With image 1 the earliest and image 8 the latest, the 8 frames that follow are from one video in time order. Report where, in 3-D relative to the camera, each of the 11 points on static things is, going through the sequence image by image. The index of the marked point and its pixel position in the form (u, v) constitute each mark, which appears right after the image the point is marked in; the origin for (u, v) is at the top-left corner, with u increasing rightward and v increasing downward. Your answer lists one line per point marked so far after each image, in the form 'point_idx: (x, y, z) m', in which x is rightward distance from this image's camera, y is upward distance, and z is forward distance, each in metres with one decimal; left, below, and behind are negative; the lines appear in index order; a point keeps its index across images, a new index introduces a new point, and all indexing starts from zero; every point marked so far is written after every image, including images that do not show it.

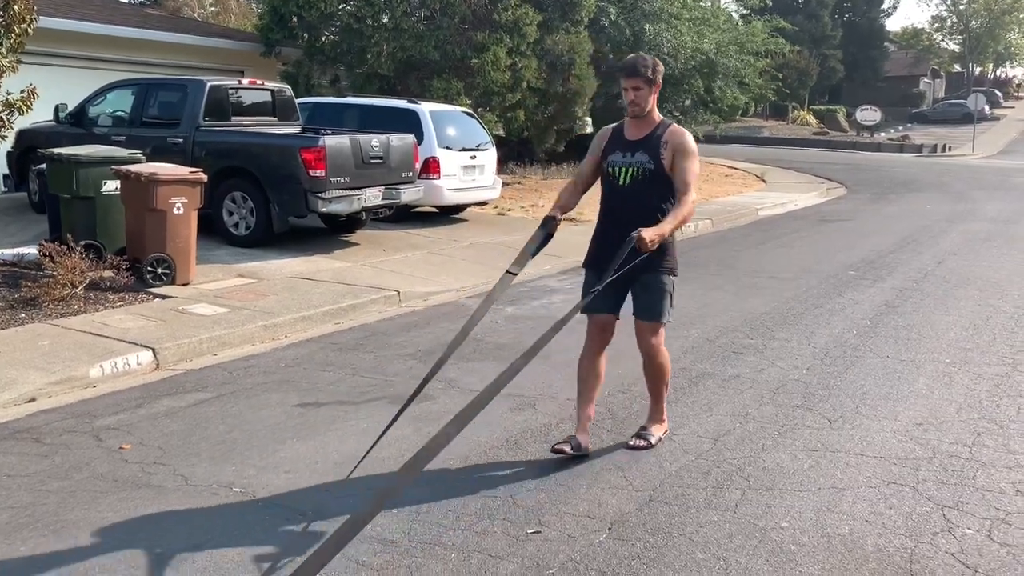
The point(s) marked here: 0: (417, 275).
0: (-1.1, +0.1, +10.3) m
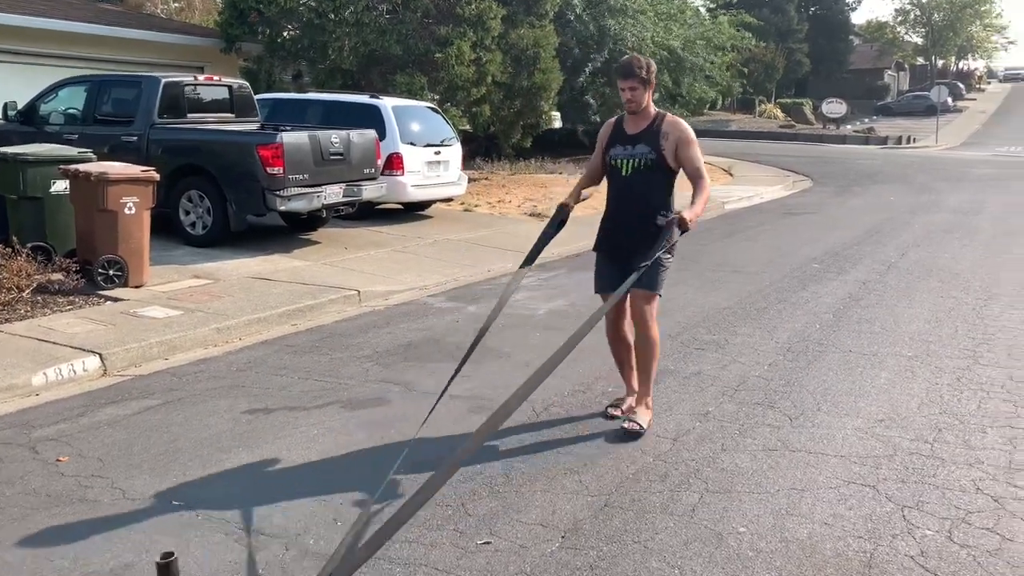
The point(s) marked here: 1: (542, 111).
0: (-1.5, +0.2, +10.1) m
1: (+0.7, +3.8, +19.3) m
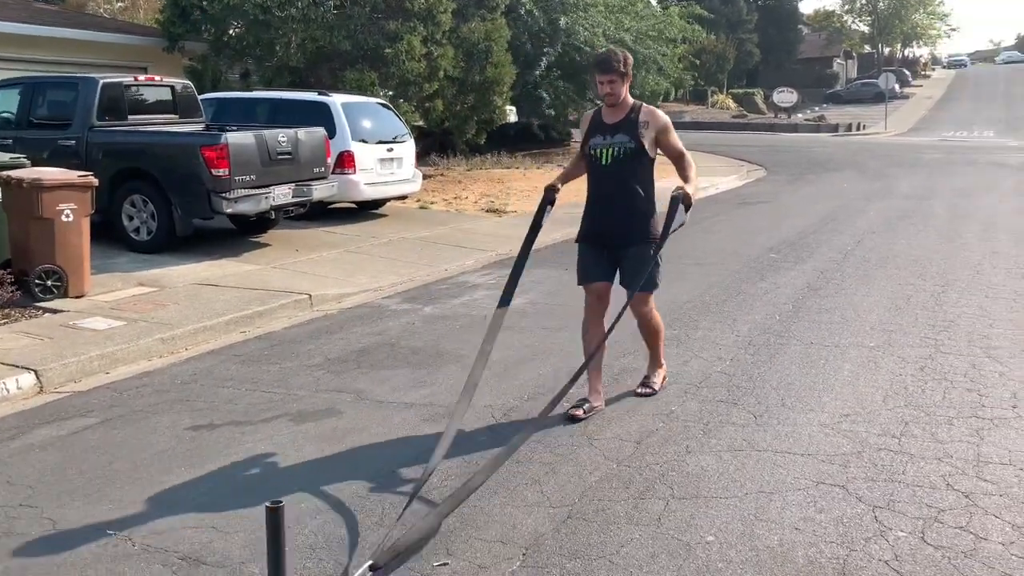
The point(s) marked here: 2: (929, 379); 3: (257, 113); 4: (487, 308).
0: (-2.0, +0.1, +9.9) m
1: (-0.4, +3.9, +19.1) m
2: (+2.4, -0.5, +5.1) m
3: (-4.0, +2.7, +14.0) m
4: (-0.2, -0.2, +7.9) m
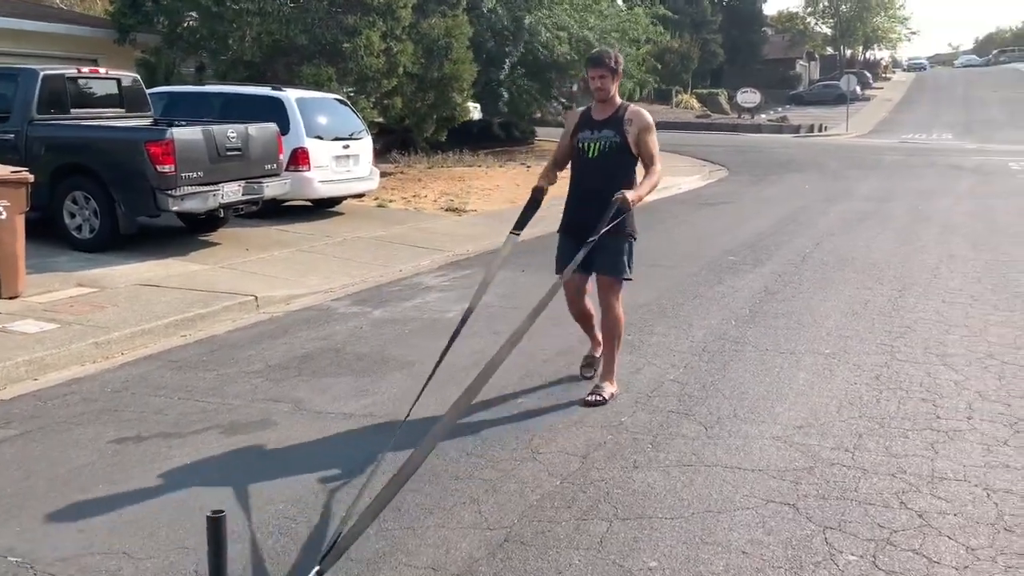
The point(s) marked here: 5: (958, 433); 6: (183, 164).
0: (-2.5, +0.1, +9.6) m
1: (-1.2, +3.9, +18.9) m
2: (+2.1, -0.6, +5.0) m
3: (-4.7, +2.8, +13.6) m
4: (-0.6, -0.2, +7.7) m
5: (+2.2, -0.7, +4.3) m
6: (-3.7, +1.4, +10.0) m
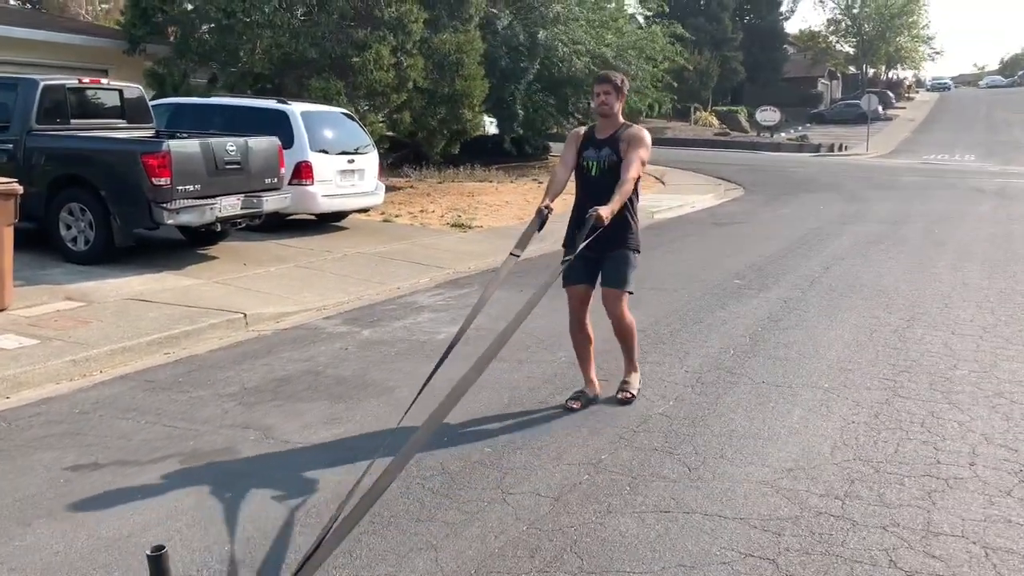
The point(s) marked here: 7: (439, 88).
0: (-2.5, -0.1, +9.4) m
1: (-0.9, +3.6, +18.7) m
2: (+2.0, -0.7, +4.7) m
3: (-4.5, +2.5, +13.5) m
4: (-0.7, -0.4, +7.5) m
5: (+2.0, -0.9, +4.0) m
6: (-3.7, +1.2, +9.9) m
7: (-1.4, +4.1, +18.1) m
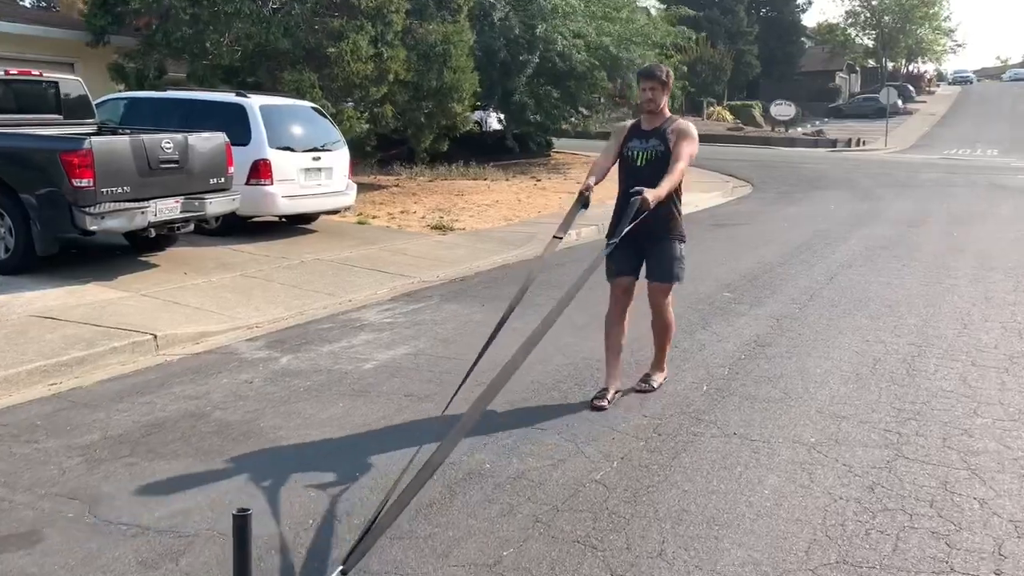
0: (-2.9, -0.2, +8.4) m
1: (-1.1, +3.5, +17.6) m
2: (+1.5, -0.9, +3.6) m
3: (-4.8, +2.4, +12.5) m
4: (-1.1, -0.5, +6.4) m
5: (+1.5, -1.0, +2.9) m
6: (-4.1, +1.1, +8.9) m
7: (-1.7, +4.0, +17.1) m
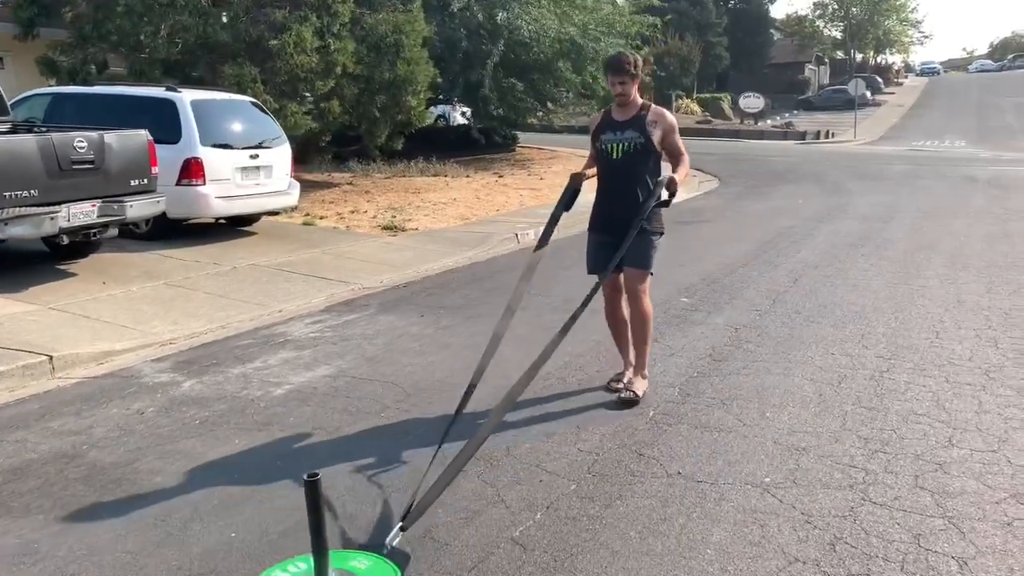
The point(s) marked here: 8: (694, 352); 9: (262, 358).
0: (-3.4, -0.3, +7.7) m
1: (-1.9, +3.4, +17.0) m
2: (+1.1, -1.0, +3.1) m
3: (-5.5, +2.3, +11.7) m
4: (-1.6, -0.6, +5.8) m
5: (+1.2, -1.1, +2.3) m
6: (-4.6, +1.0, +8.1) m
7: (-2.5, +4.0, +16.4) m
8: (+1.3, -0.4, +6.1) m
9: (-1.8, -0.5, +6.4) m
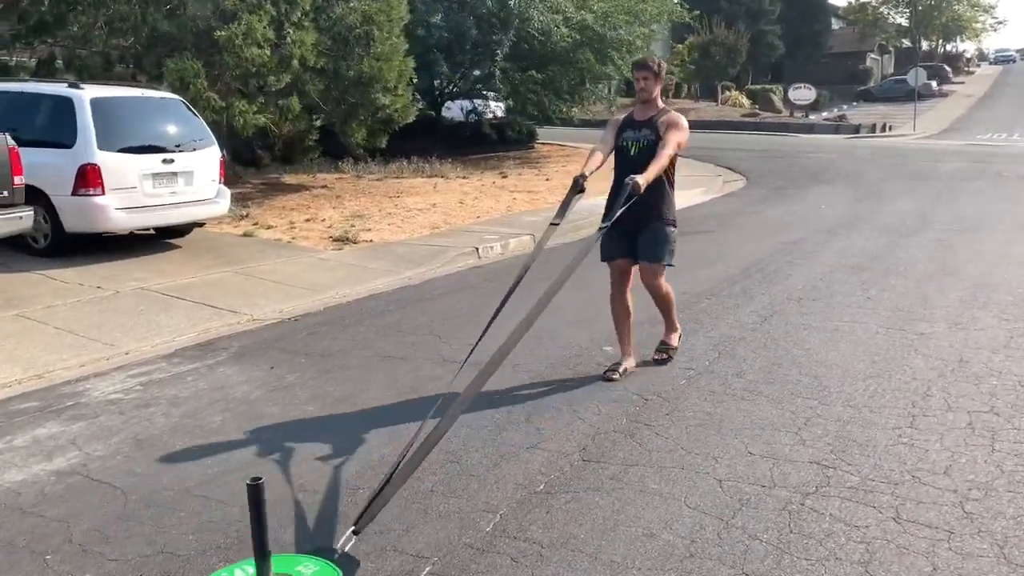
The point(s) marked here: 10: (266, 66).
0: (-4.3, -0.6, +6.3) m
1: (-2.2, +3.2, +15.5) m
2: (-0.1, -1.3, +1.4) m
3: (-6.1, +2.1, +10.5) m
4: (-2.6, -0.9, +4.3) m
5: (-0.1, -1.5, +0.7) m
6: (-5.4, +0.7, +6.8) m
7: (-2.7, +3.7, +14.9) m
8: (+0.3, -0.8, +4.5) m
9: (-2.7, -0.8, +4.9) m
10: (-3.6, +3.4, +13.4) m
